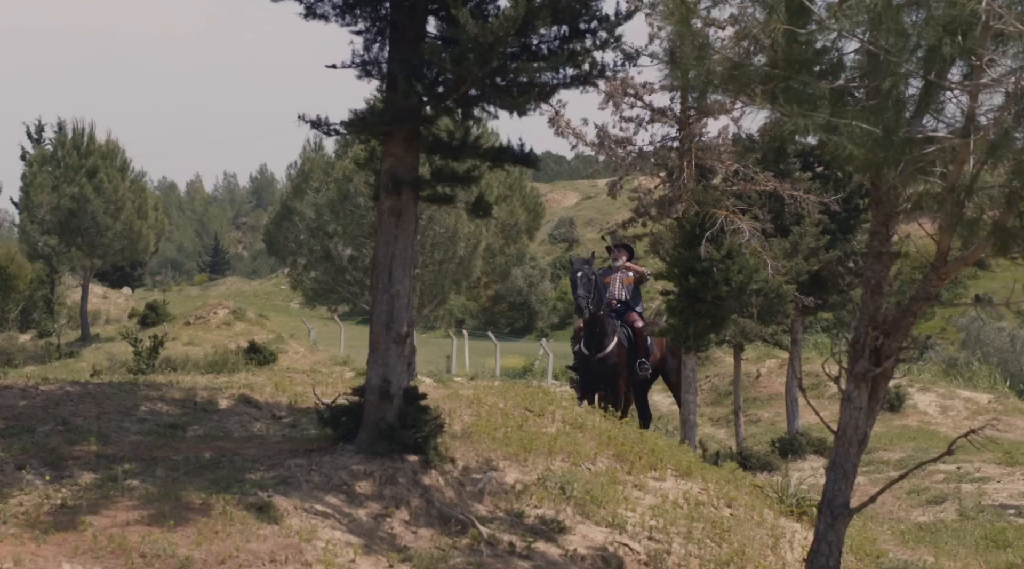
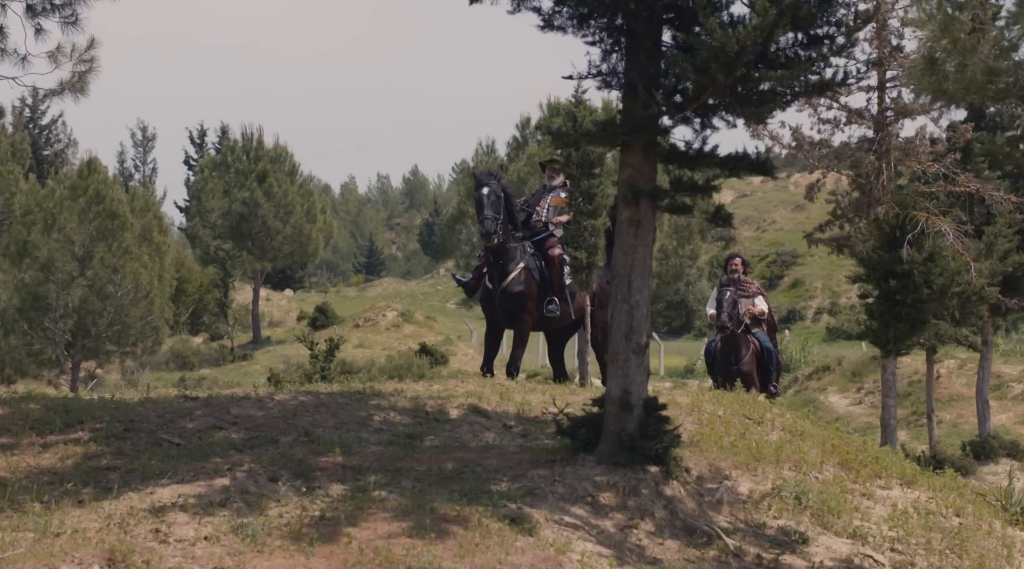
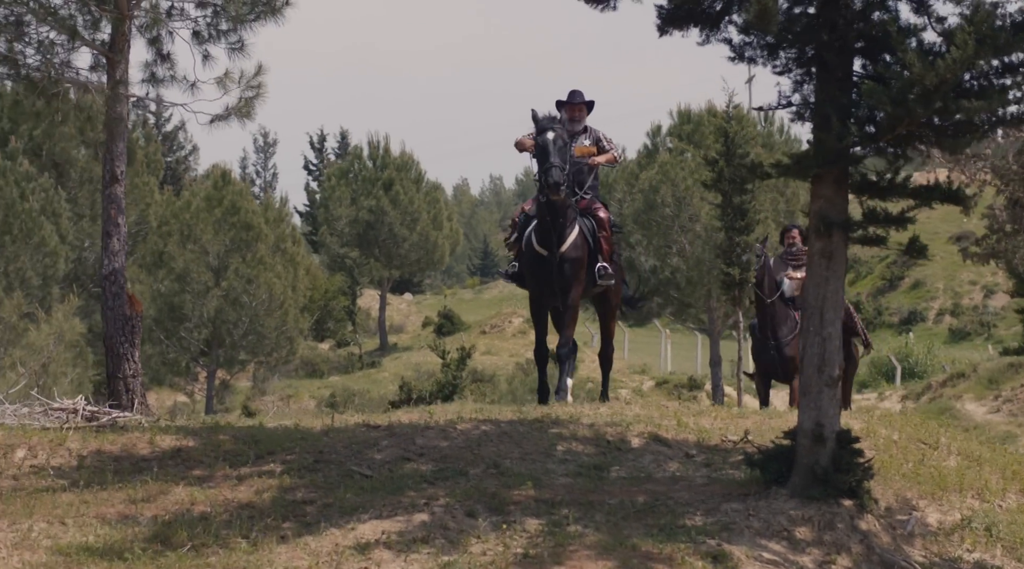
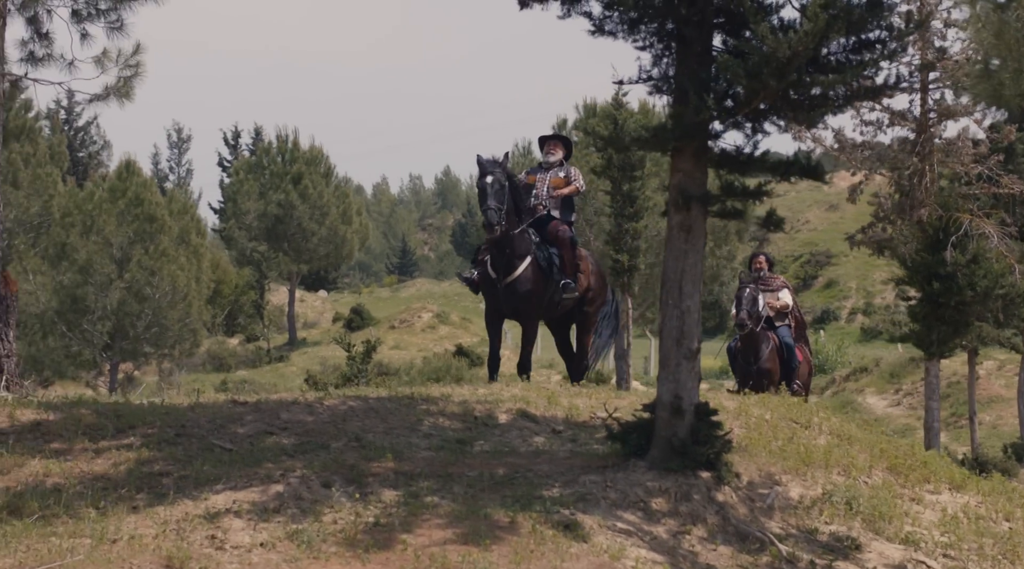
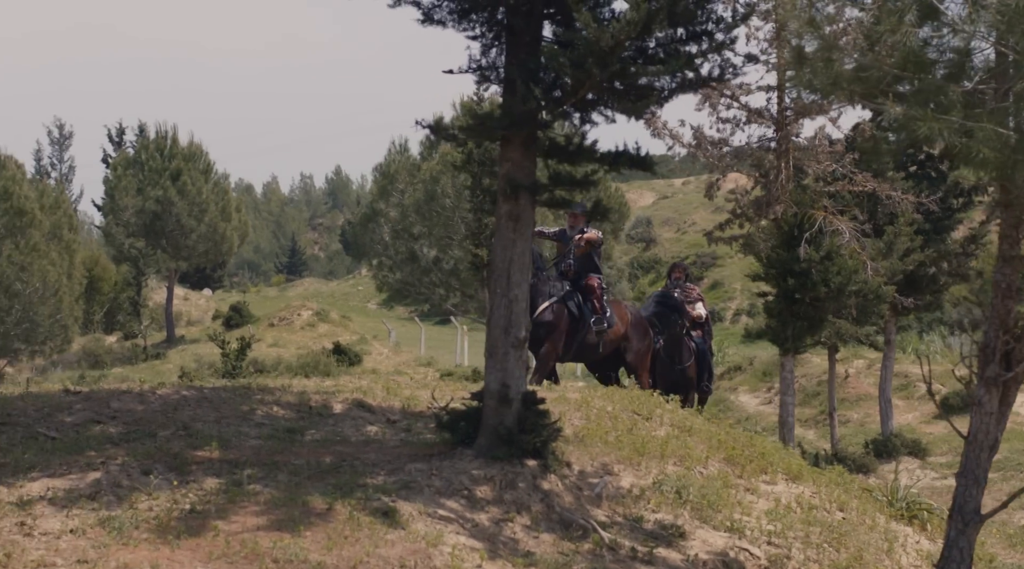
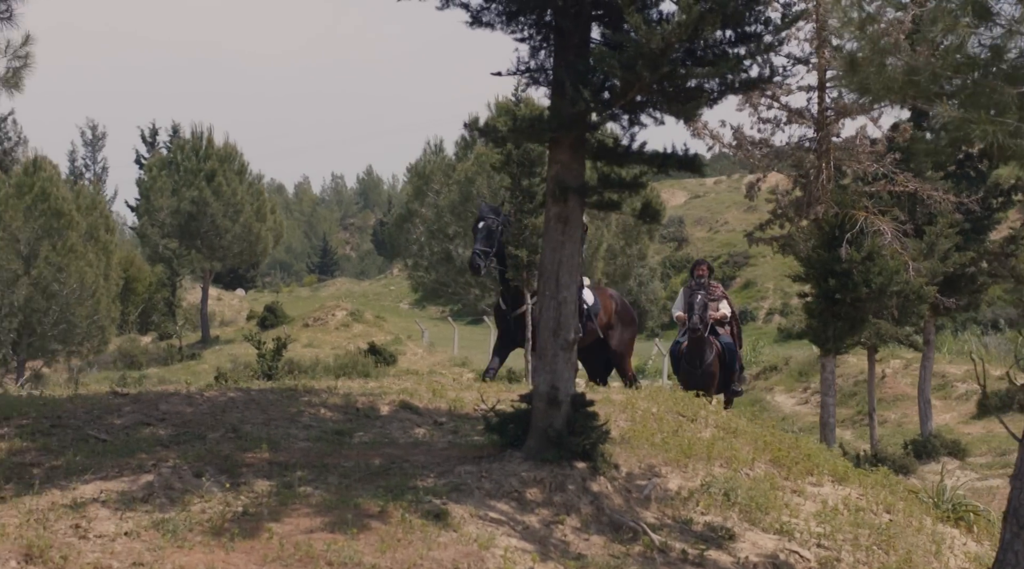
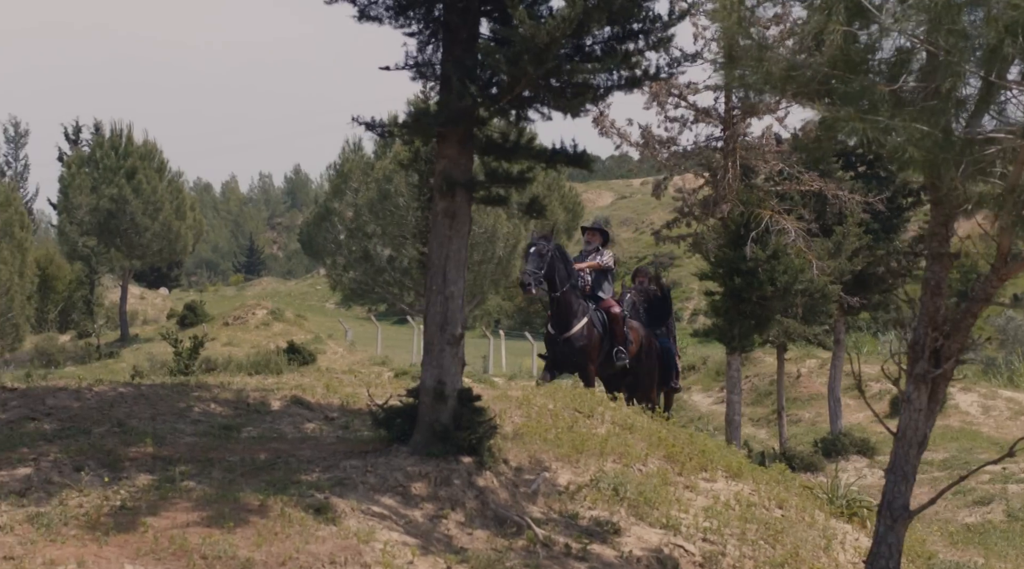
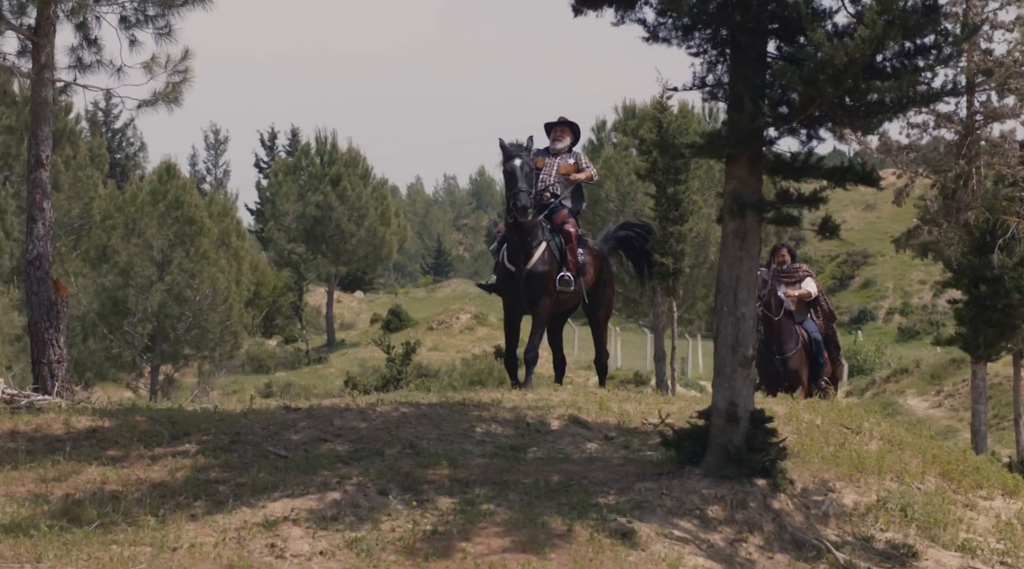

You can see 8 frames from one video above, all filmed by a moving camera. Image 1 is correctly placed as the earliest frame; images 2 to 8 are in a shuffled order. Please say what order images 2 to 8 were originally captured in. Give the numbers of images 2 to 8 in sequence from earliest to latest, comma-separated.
7, 5, 6, 2, 4, 8, 3
